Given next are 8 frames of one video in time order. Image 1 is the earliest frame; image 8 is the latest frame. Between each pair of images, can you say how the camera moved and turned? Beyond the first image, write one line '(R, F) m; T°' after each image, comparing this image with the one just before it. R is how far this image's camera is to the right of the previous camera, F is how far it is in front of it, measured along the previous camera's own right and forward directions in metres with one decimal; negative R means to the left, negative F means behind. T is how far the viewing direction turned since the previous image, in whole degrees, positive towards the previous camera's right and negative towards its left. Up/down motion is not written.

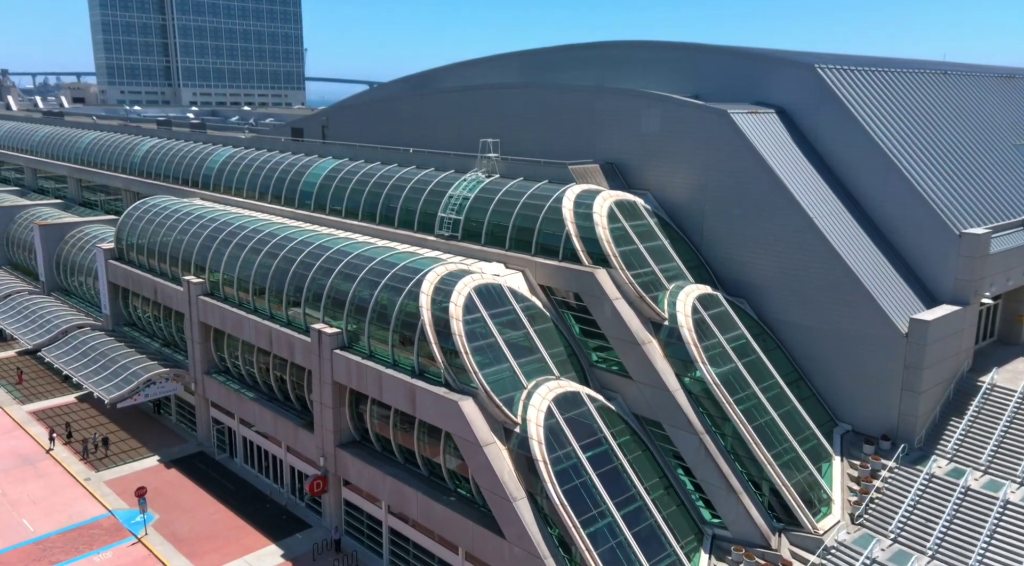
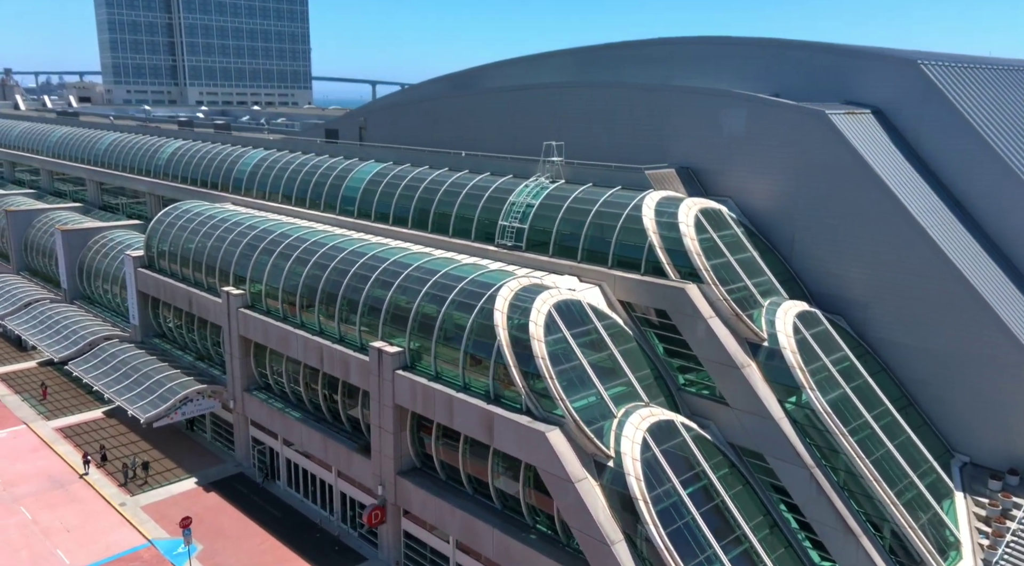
(-2.4, +2.2) m; 0°
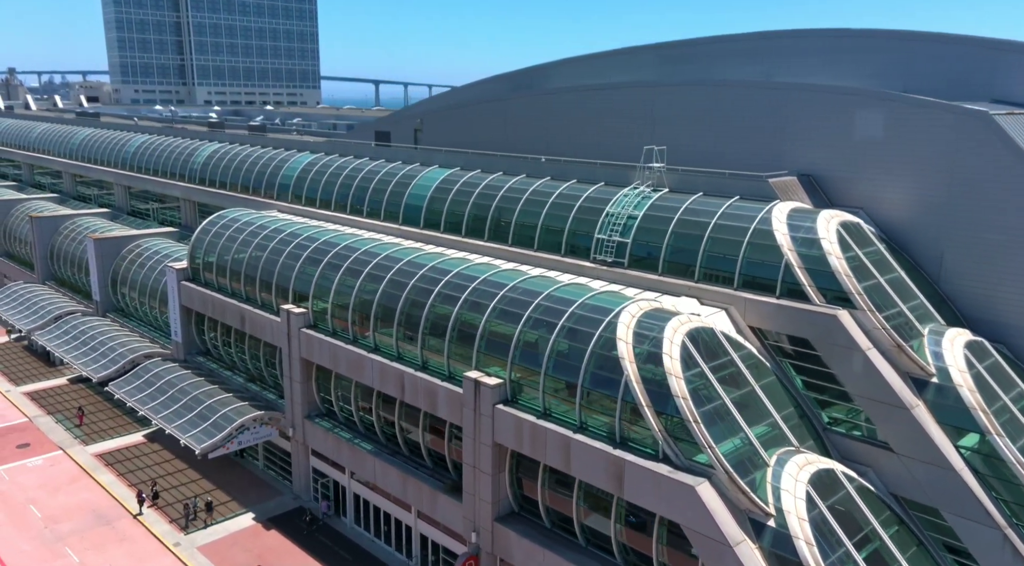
(-3.2, +3.0) m; 0°
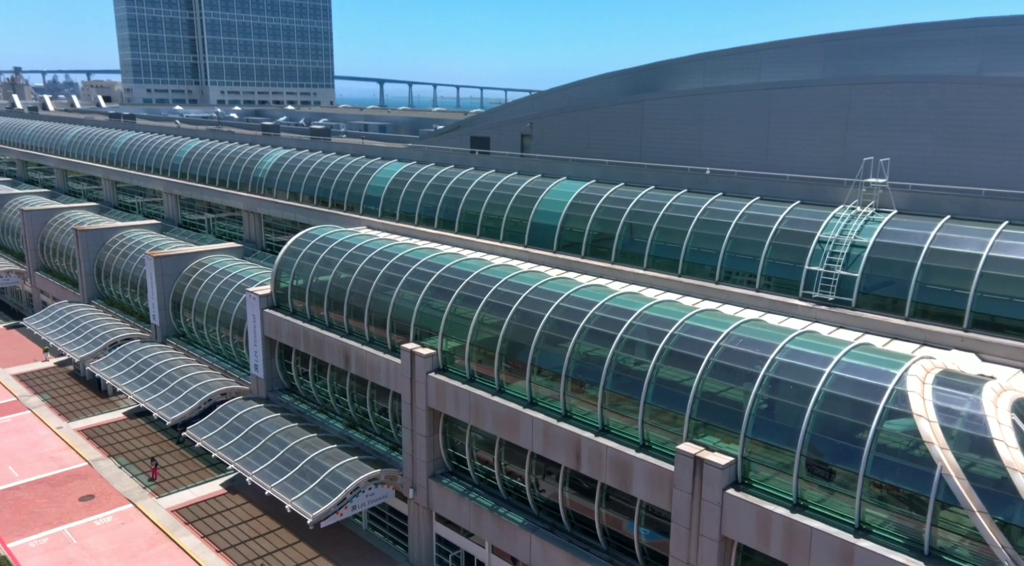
(-5.2, +5.0) m; 0°
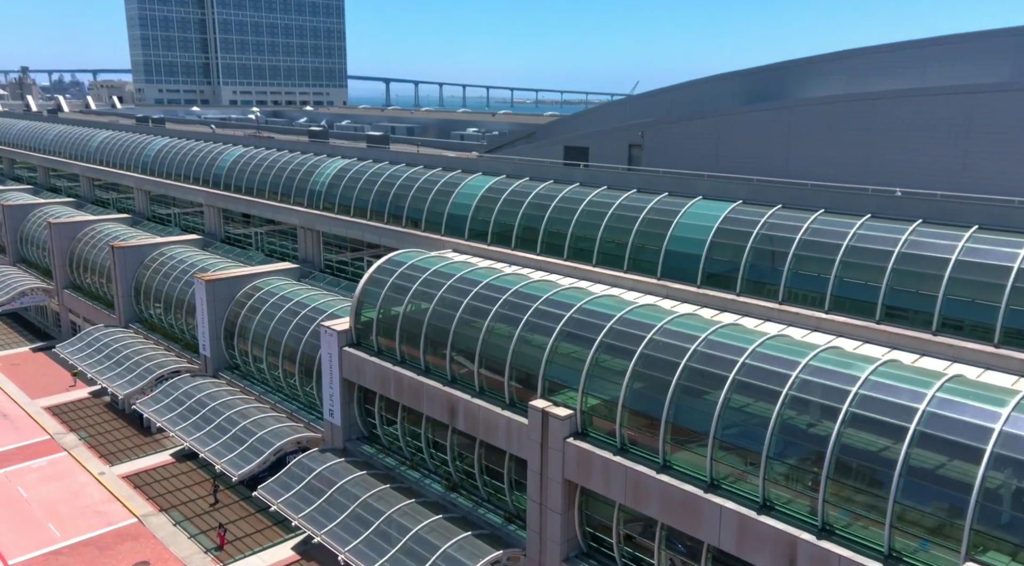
(-4.0, +4.7) m; -1°
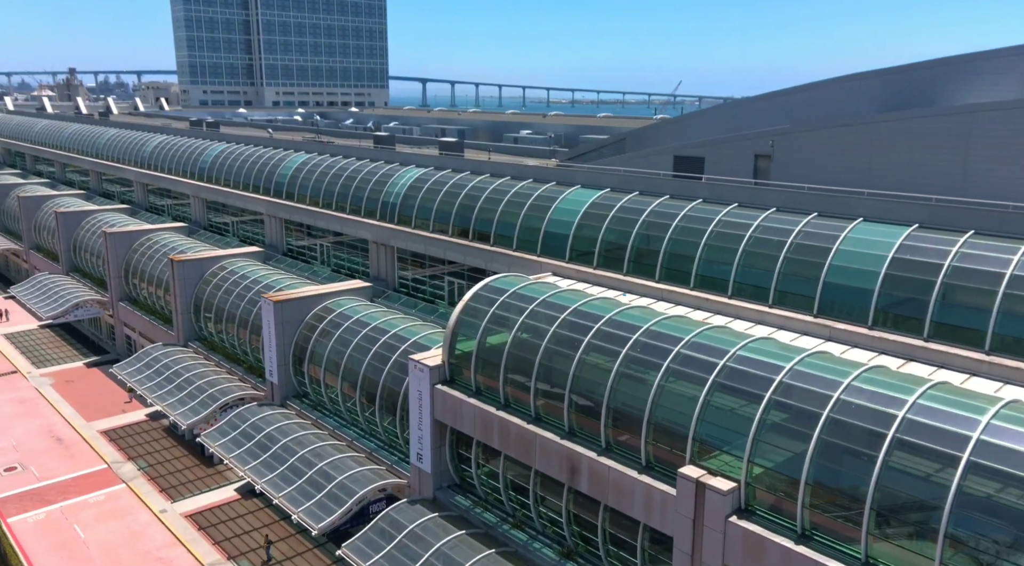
(-2.6, +3.7) m; -3°
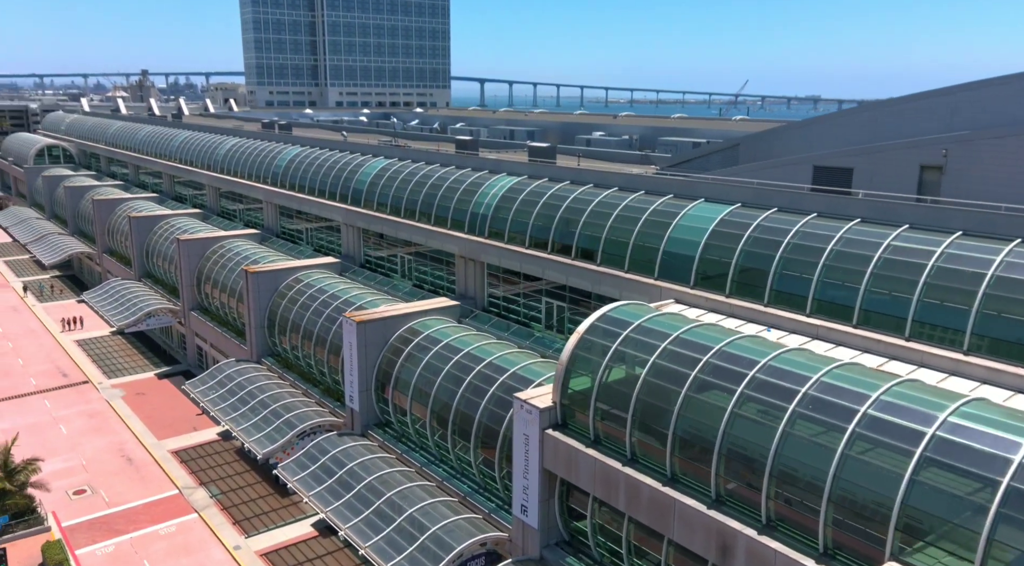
(-2.0, +3.5) m; -4°
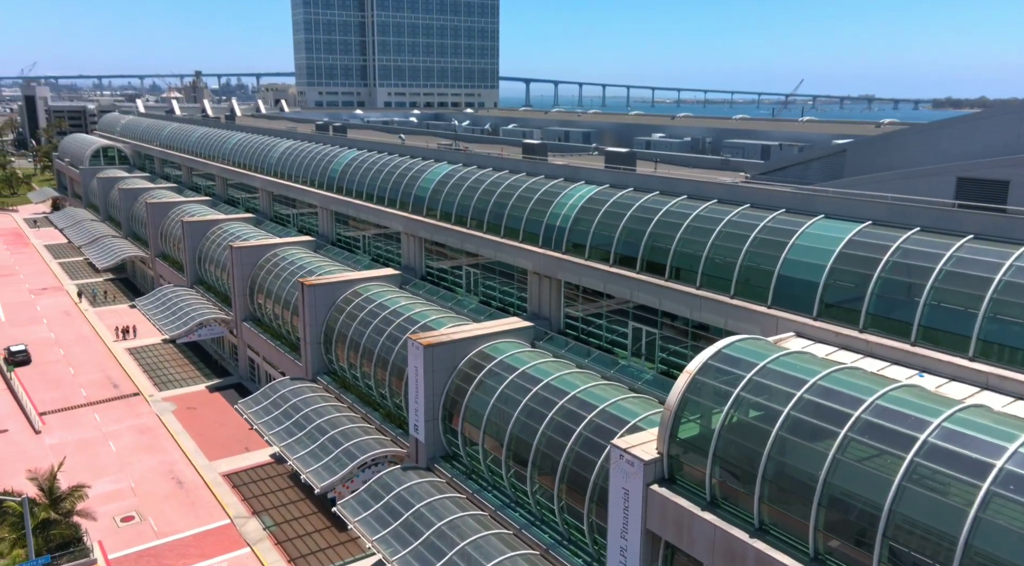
(-1.5, +3.2) m; -3°
